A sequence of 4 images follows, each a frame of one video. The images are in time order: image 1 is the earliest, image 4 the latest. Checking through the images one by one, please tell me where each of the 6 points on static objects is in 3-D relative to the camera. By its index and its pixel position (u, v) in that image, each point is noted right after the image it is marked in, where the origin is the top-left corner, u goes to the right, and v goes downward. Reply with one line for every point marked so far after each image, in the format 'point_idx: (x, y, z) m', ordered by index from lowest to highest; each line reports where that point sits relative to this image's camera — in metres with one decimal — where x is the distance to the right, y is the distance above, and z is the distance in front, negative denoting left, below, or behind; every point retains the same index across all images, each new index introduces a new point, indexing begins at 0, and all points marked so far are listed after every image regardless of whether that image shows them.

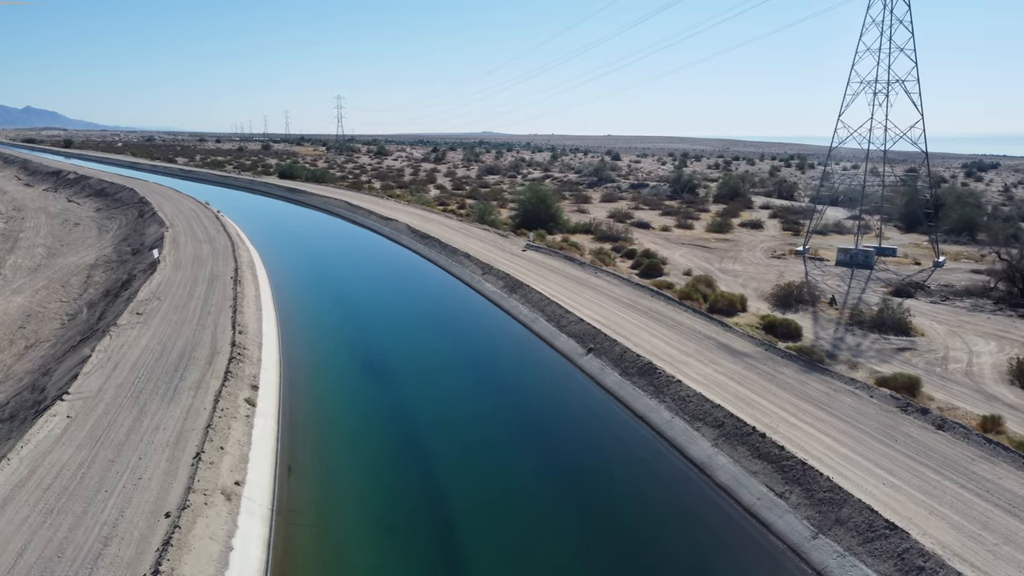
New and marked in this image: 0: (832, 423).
0: (+6.8, -2.8, +12.9) m
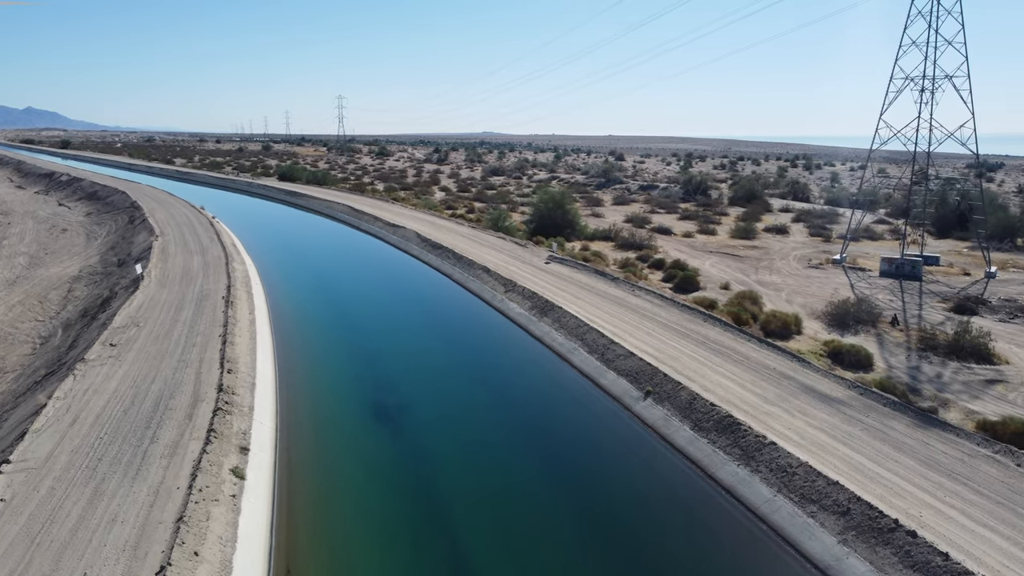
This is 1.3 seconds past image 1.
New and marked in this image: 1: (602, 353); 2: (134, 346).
0: (+7.8, -3.6, +10.0) m
1: (+2.5, -1.8, +17.3) m
2: (-10.6, -1.6, +17.1) m
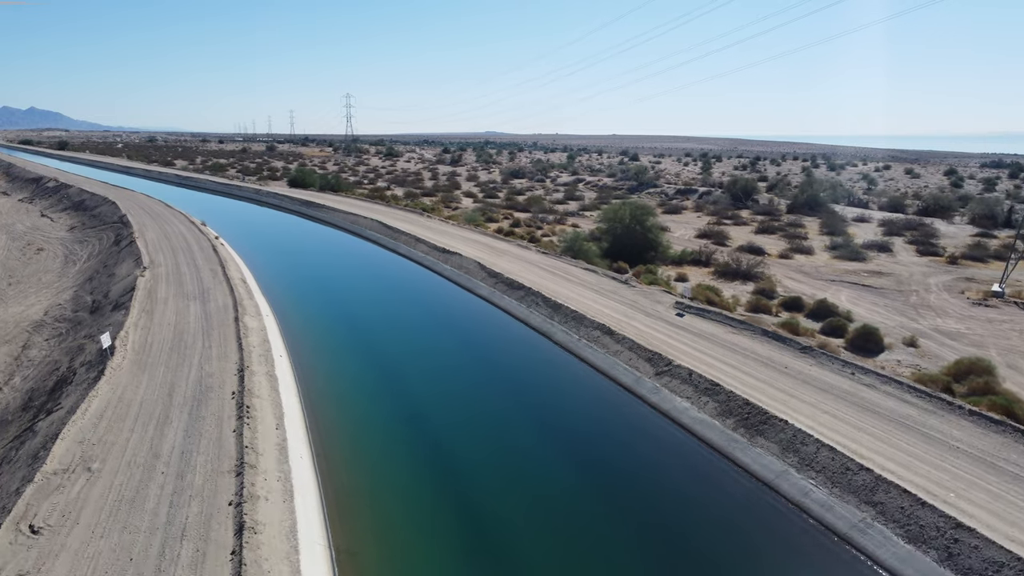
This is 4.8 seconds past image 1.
0: (+11.7, -5.7, +1.9) m
1: (+6.5, -3.9, +9.3) m
2: (-6.6, -3.7, +9.2) m
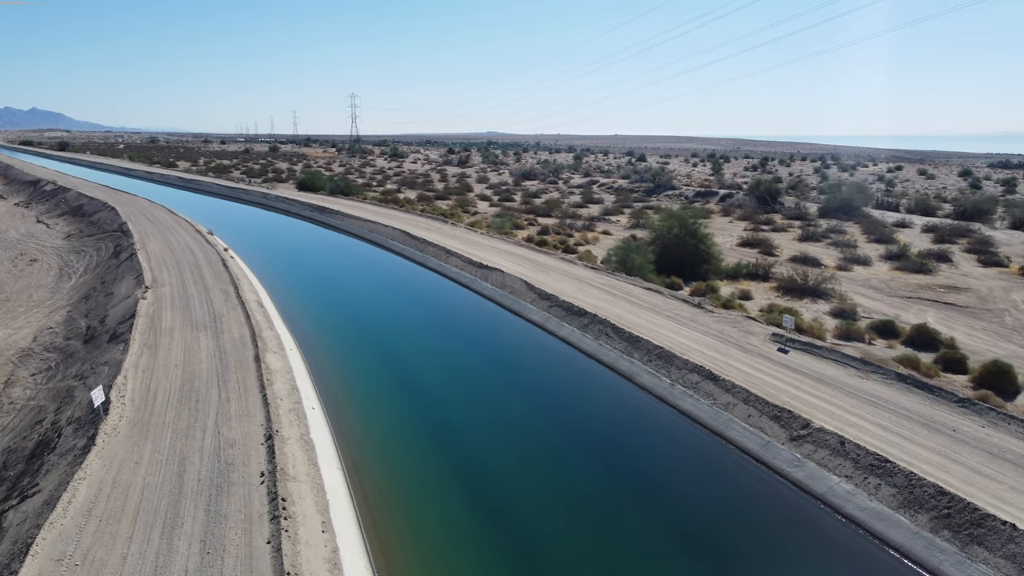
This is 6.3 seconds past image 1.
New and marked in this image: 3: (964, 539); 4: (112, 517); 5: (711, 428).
0: (+13.7, -6.6, -1.4) m
1: (+8.5, -4.8, +6.0) m
2: (-4.6, -4.6, +5.9) m
3: (+7.0, -3.8, +9.7) m
4: (-6.4, -3.6, +9.8) m
5: (+4.6, -3.3, +13.8) m
